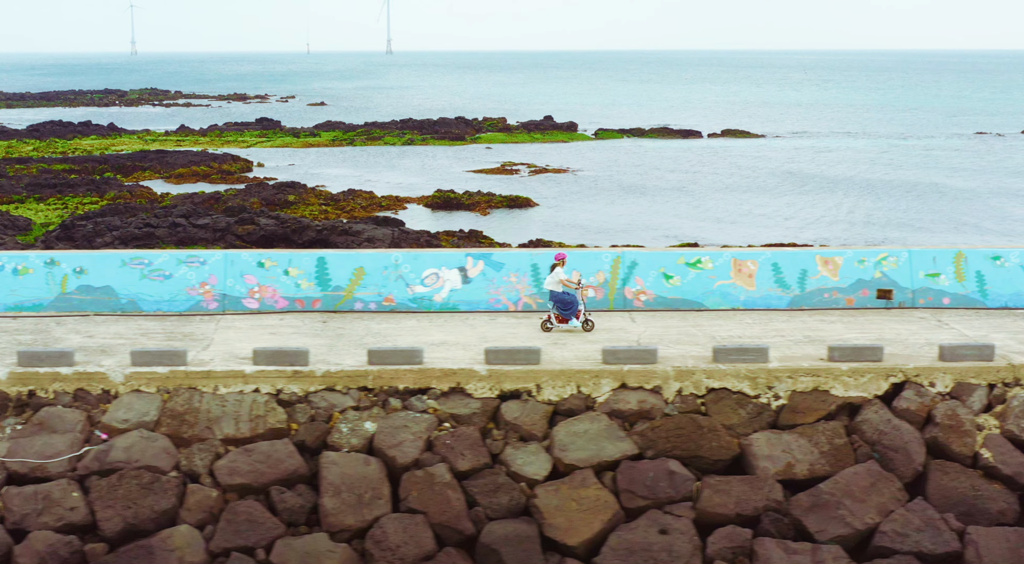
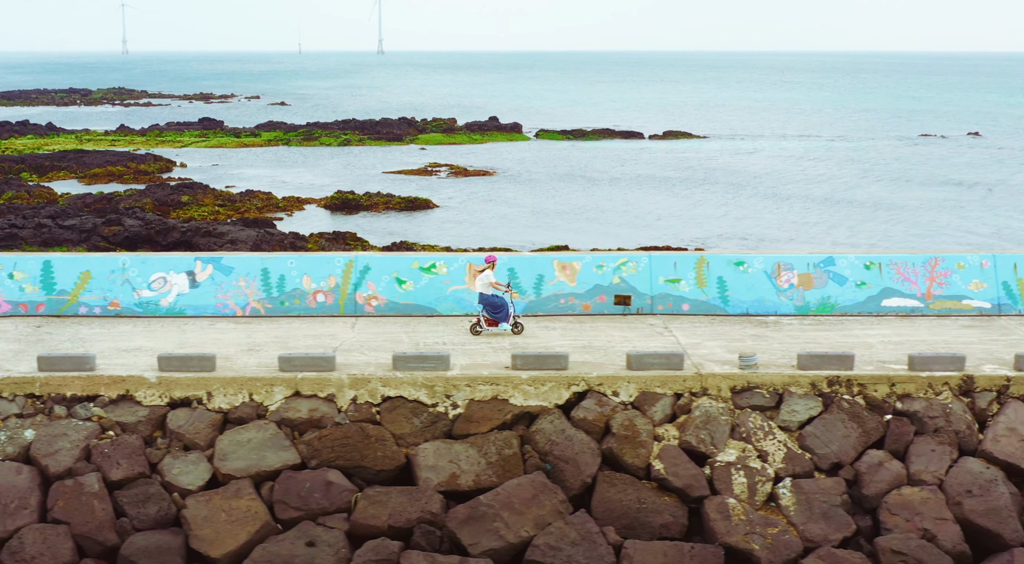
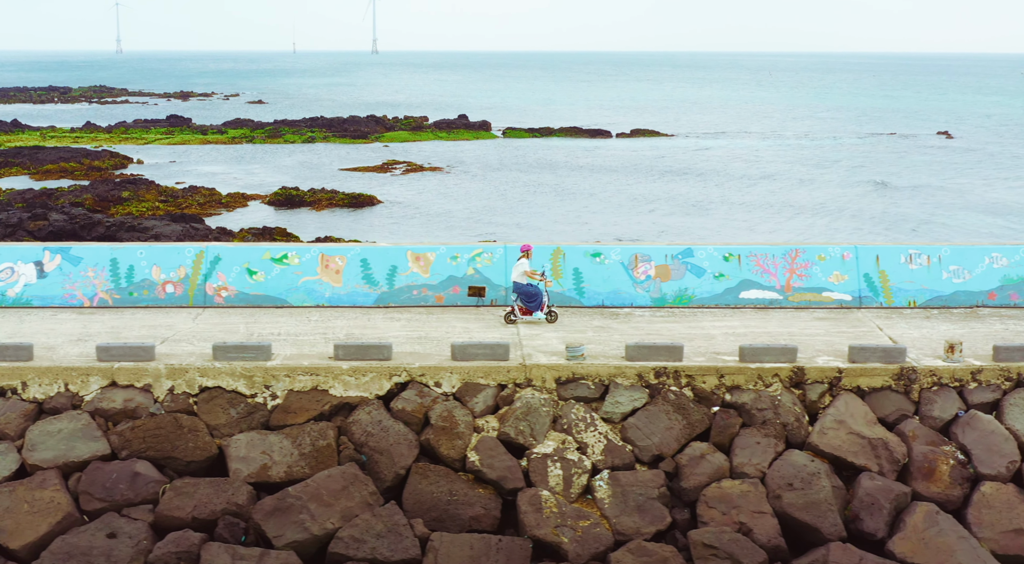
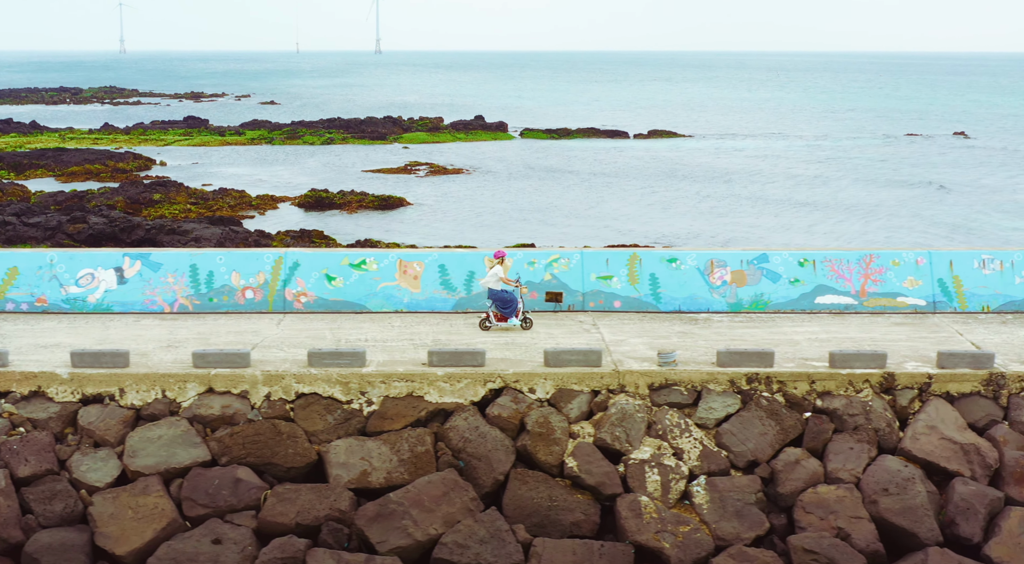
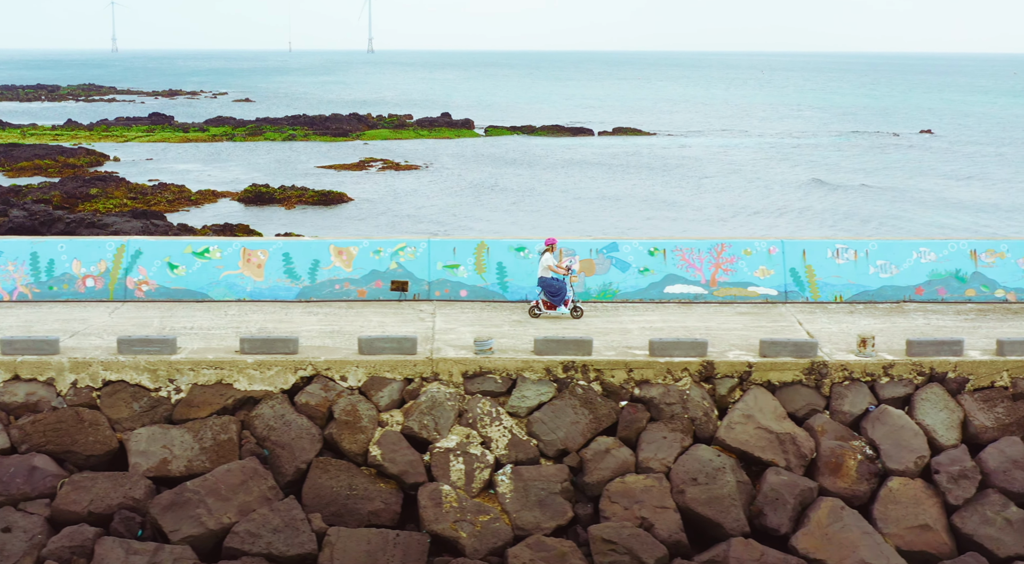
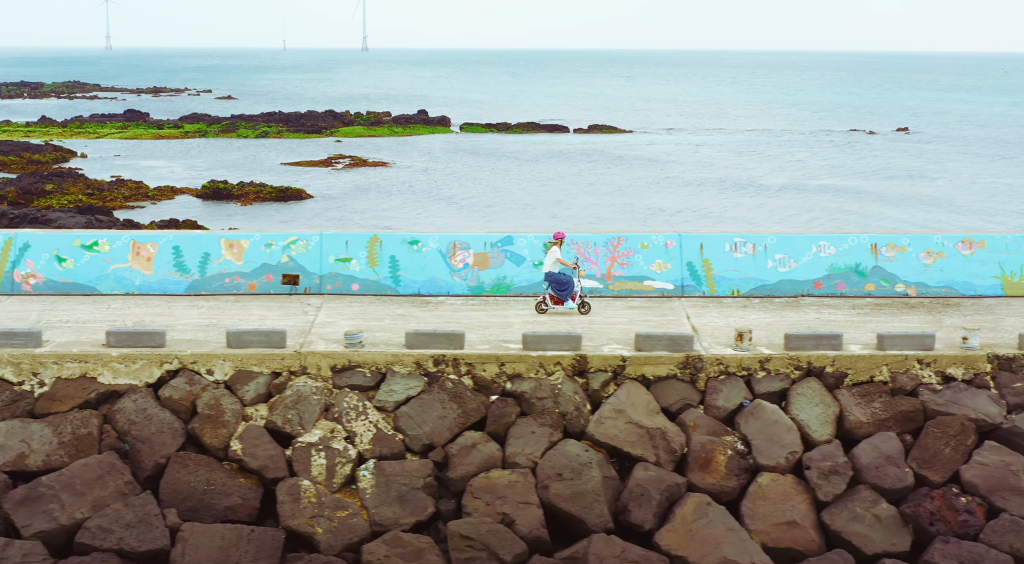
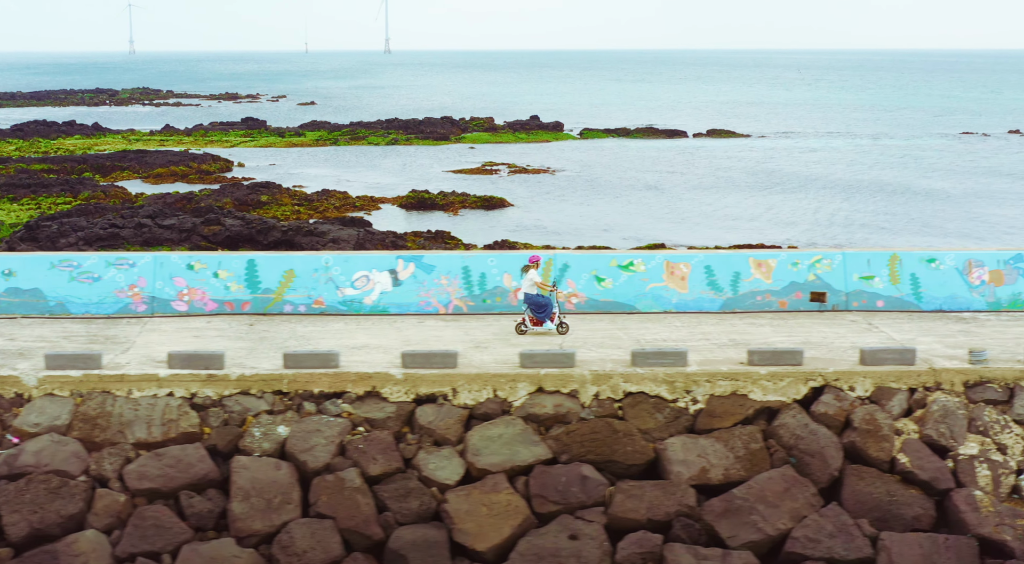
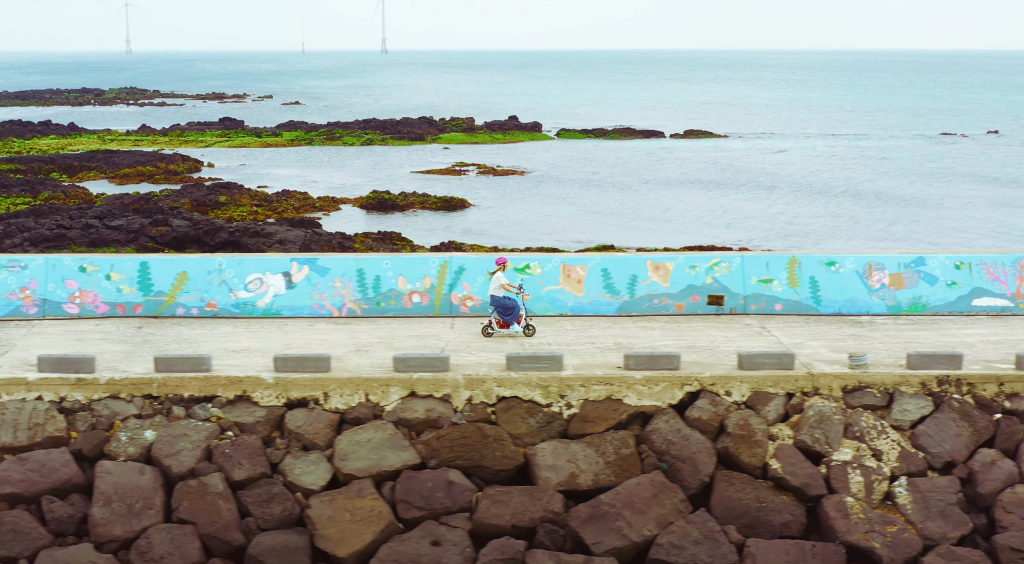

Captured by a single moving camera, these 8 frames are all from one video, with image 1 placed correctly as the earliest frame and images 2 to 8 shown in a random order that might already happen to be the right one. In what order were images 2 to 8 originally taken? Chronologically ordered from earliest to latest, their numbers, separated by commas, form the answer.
7, 8, 2, 4, 3, 5, 6
